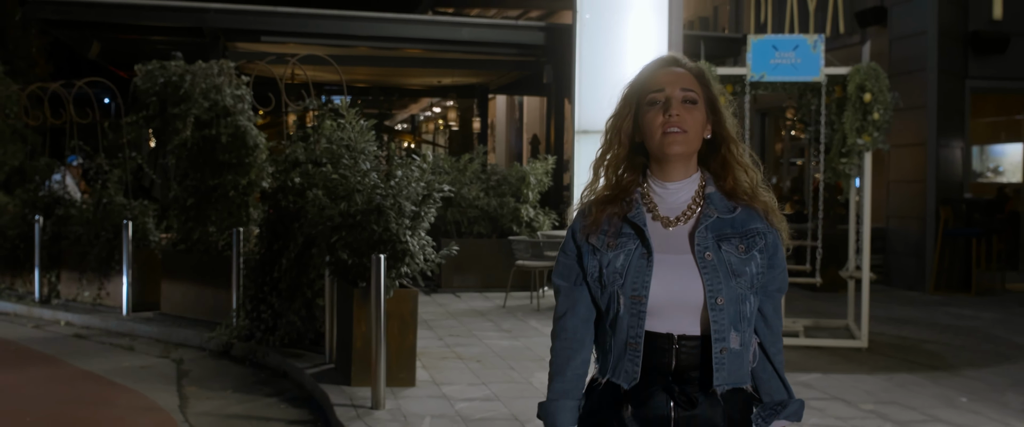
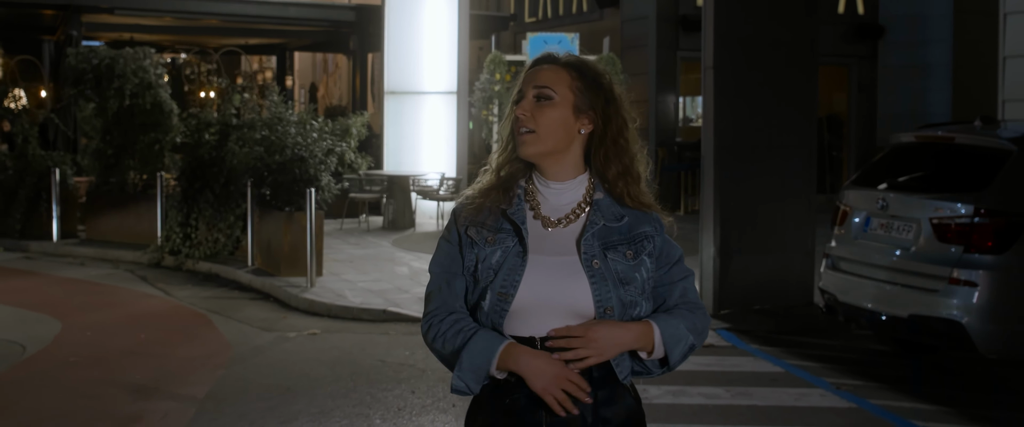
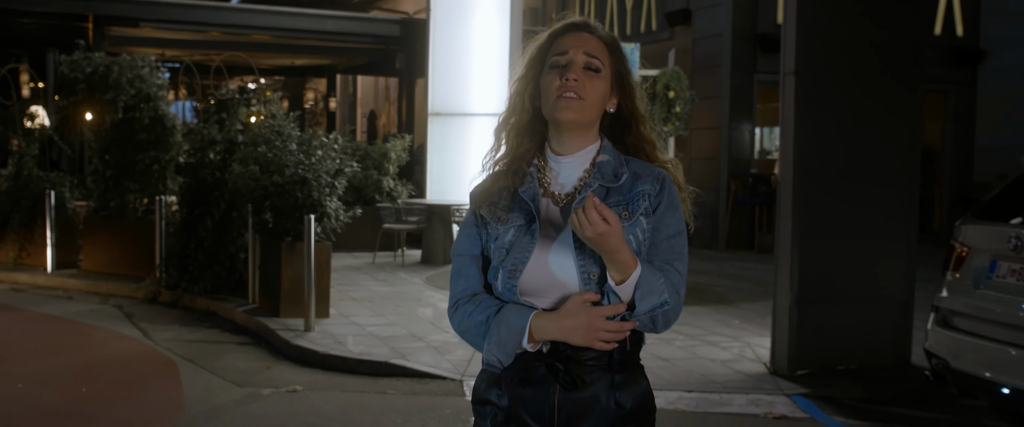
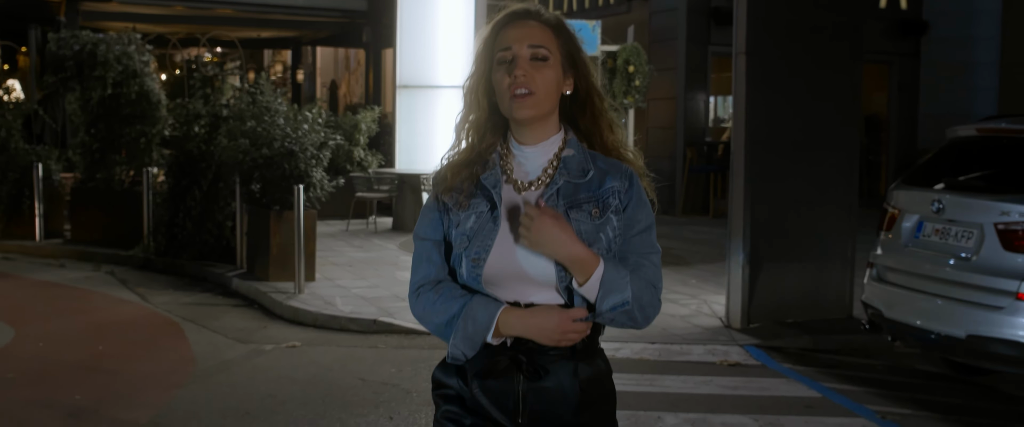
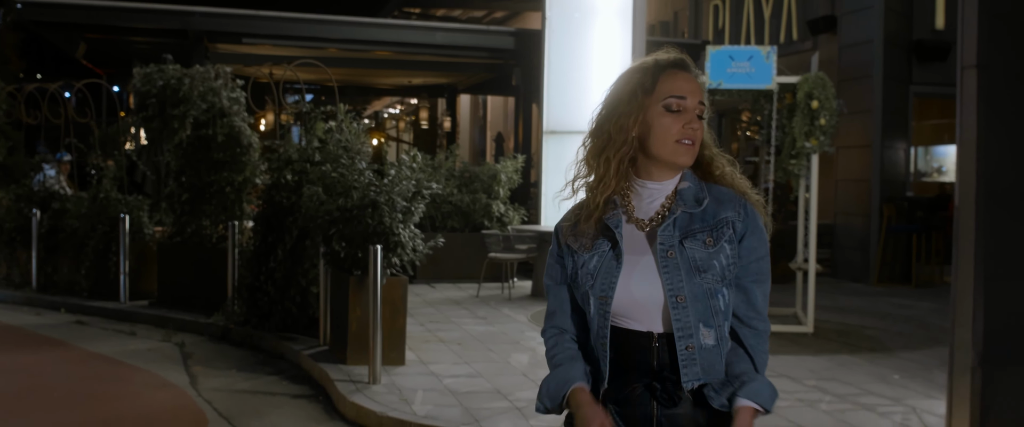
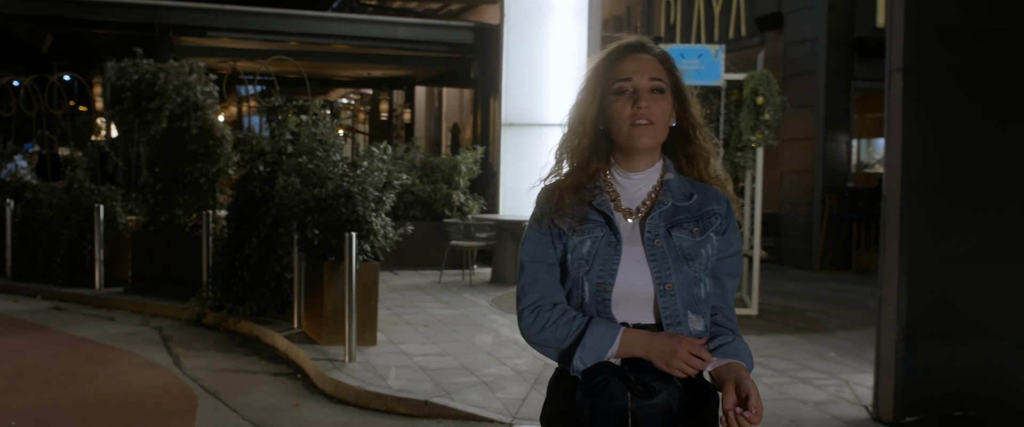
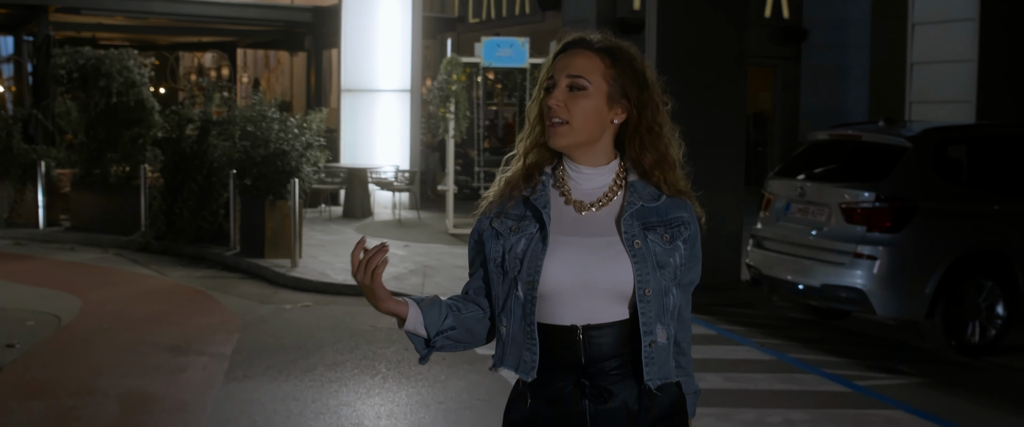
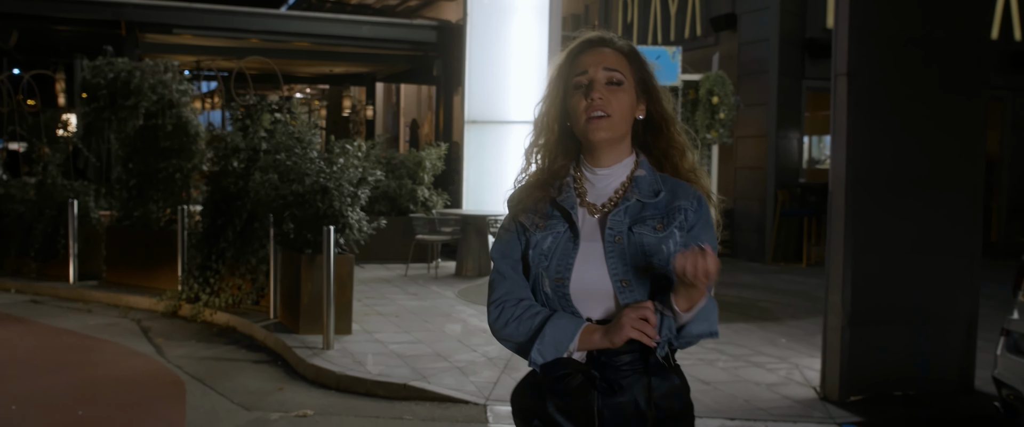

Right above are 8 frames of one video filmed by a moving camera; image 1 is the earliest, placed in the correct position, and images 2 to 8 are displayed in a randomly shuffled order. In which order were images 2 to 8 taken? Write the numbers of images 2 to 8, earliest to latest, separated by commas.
5, 6, 8, 3, 4, 2, 7
